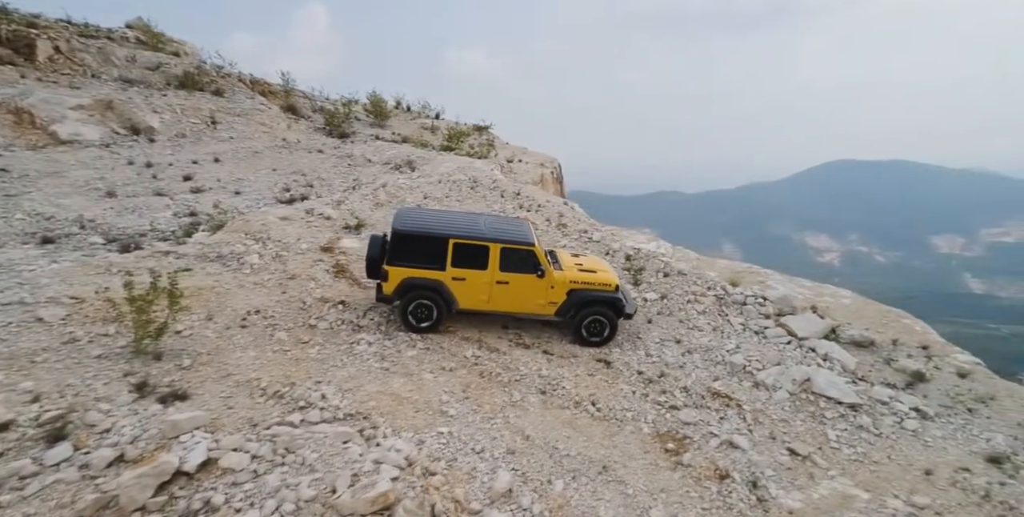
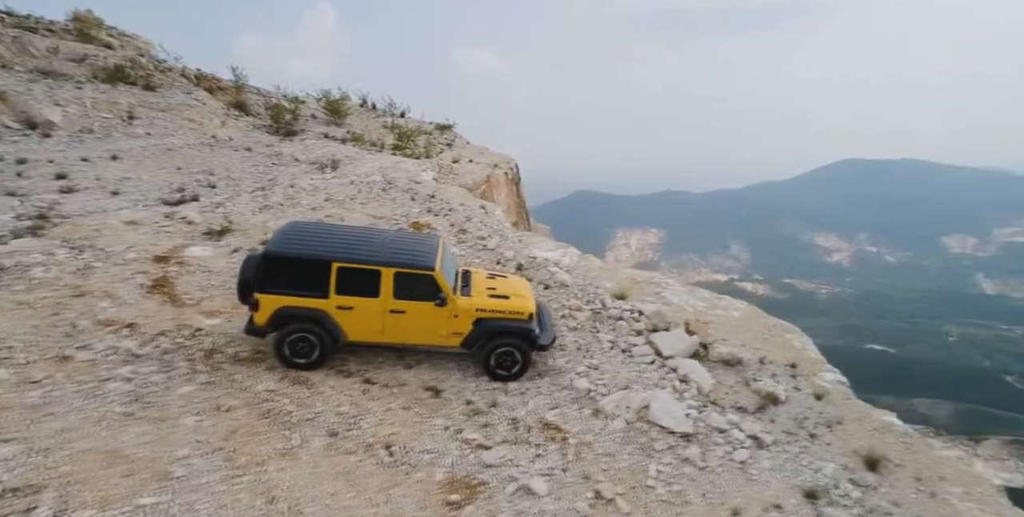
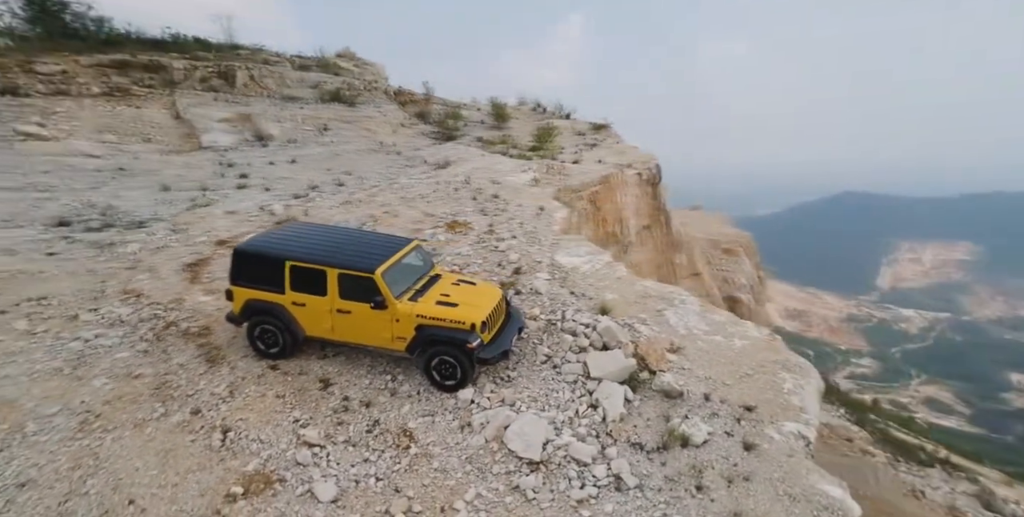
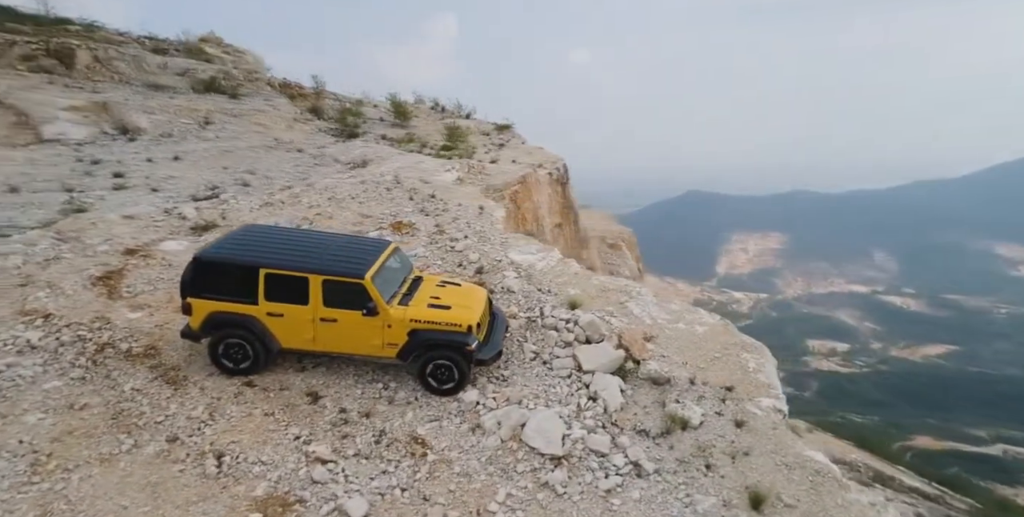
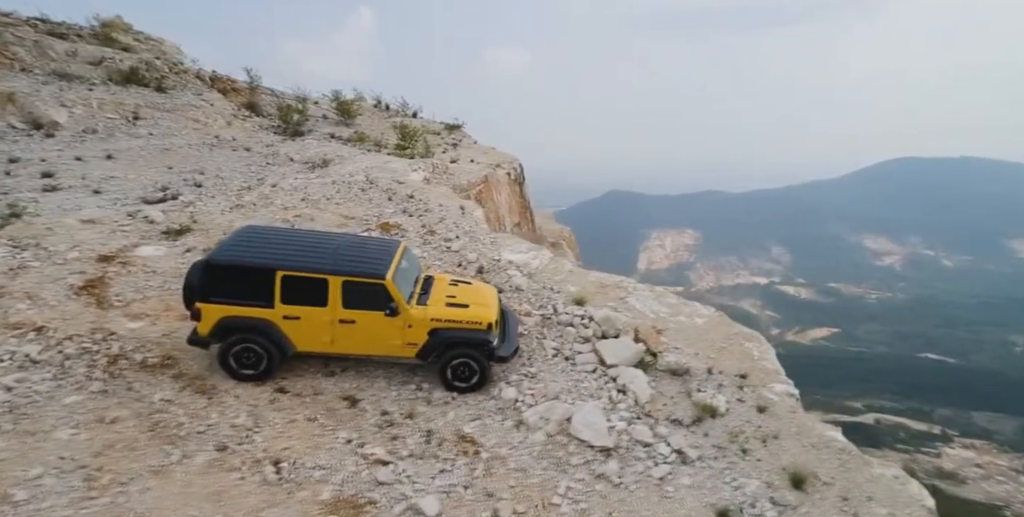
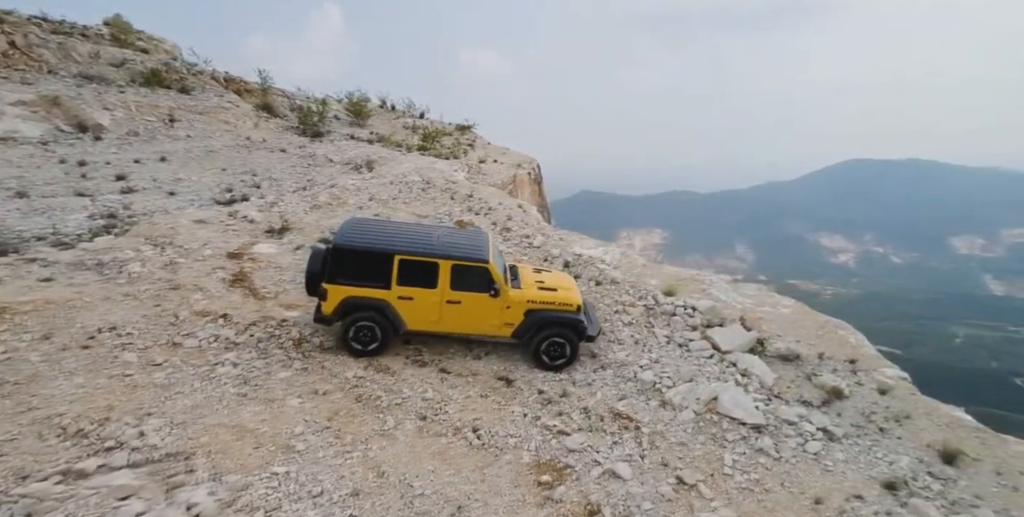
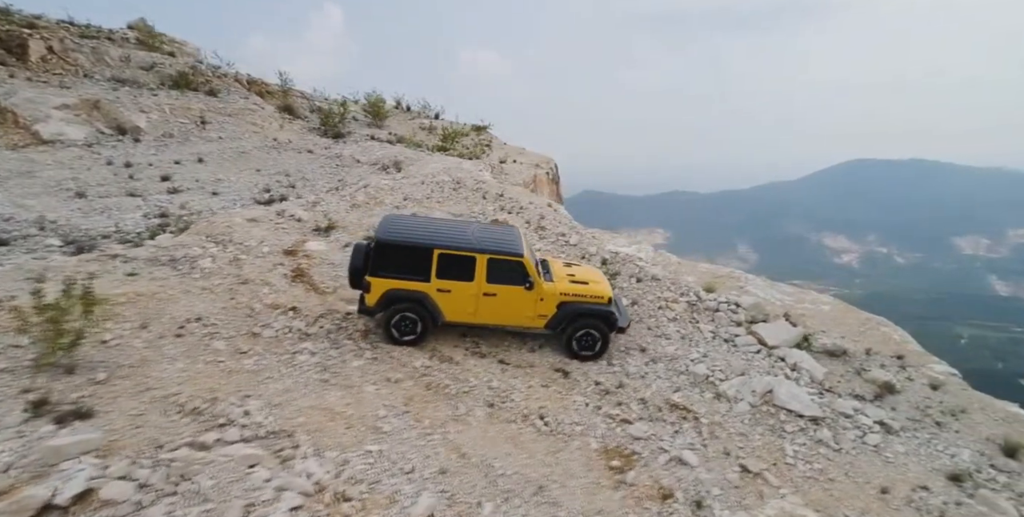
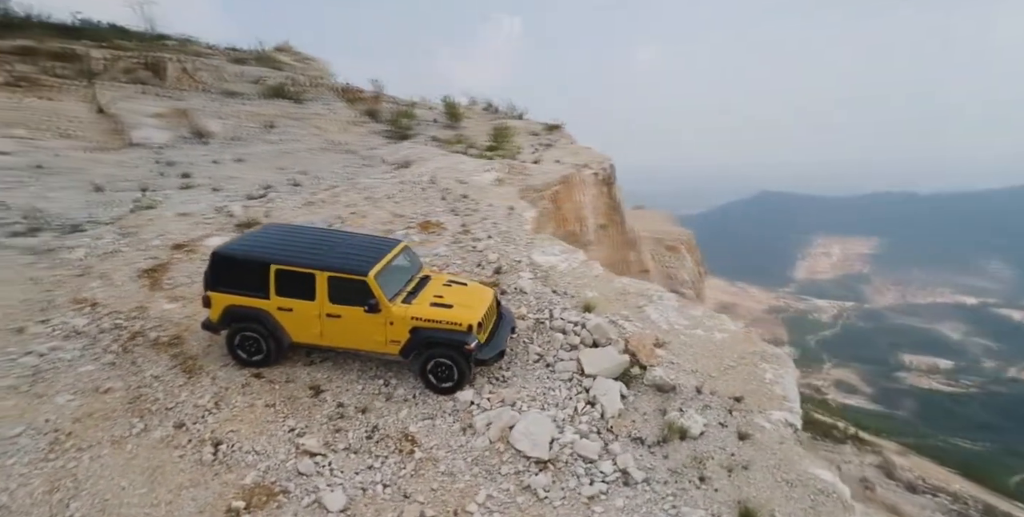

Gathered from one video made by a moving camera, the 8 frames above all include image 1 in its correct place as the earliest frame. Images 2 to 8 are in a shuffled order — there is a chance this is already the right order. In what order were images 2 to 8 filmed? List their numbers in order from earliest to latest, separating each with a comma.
7, 6, 2, 5, 4, 8, 3
